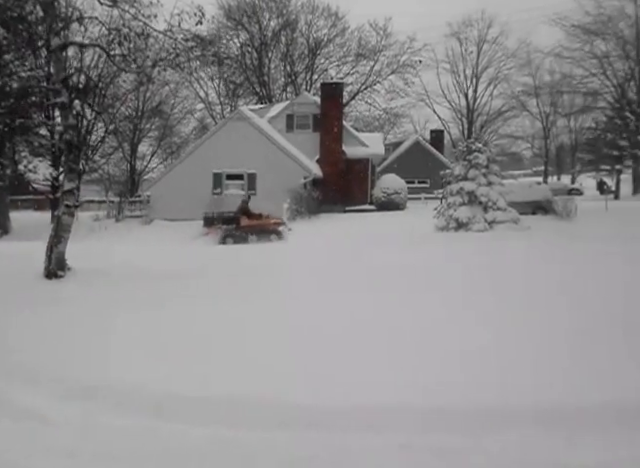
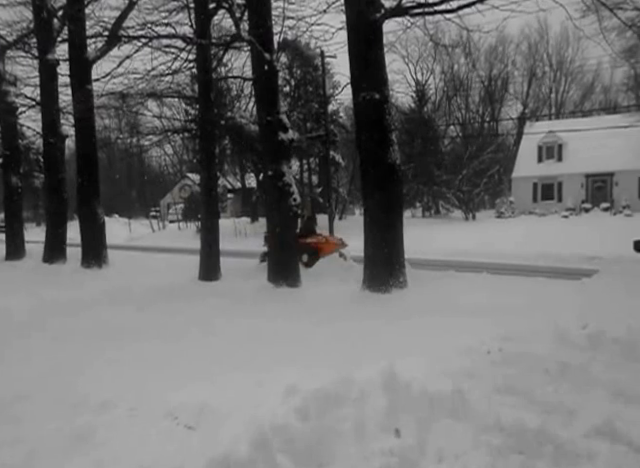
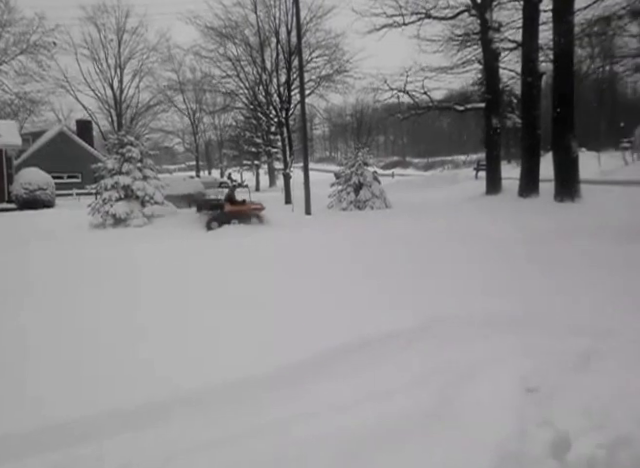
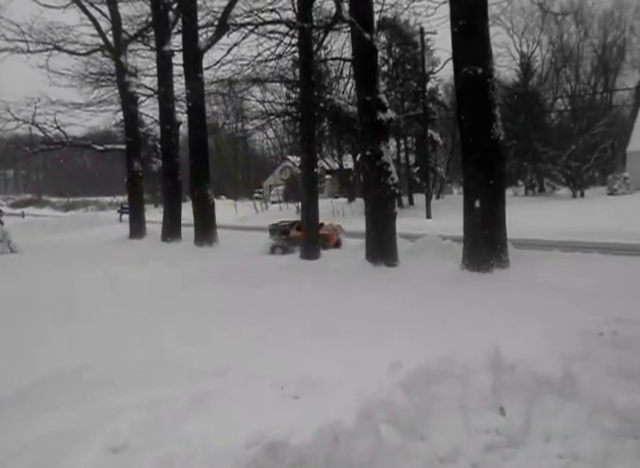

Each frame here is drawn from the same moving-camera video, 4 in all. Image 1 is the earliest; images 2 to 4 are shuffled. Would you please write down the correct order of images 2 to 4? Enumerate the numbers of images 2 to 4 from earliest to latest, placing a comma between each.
3, 4, 2
